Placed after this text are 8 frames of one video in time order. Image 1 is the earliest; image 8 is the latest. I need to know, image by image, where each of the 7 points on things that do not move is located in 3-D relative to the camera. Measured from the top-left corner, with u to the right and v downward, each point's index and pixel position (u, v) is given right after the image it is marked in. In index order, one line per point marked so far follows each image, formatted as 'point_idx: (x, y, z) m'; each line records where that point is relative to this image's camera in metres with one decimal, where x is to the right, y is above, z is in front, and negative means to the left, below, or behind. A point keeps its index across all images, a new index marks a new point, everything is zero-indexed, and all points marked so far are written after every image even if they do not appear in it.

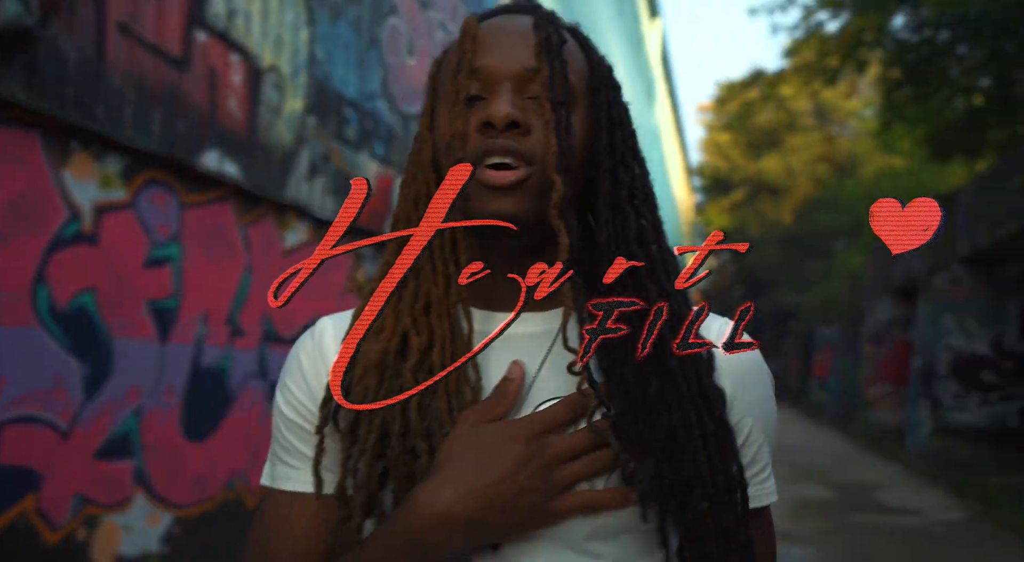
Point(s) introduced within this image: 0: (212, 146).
0: (-1.7, +0.7, +4.0) m
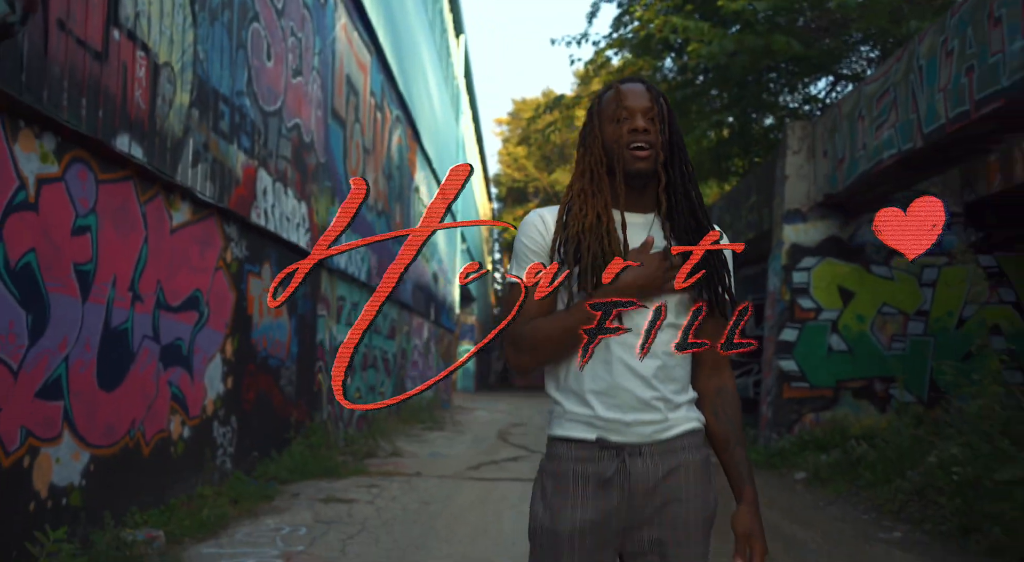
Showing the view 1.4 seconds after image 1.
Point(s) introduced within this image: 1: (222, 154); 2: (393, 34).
0: (-2.5, +0.9, +4.6) m
1: (-2.4, +1.1, +6.1) m
2: (-2.3, +4.8, +14.1) m
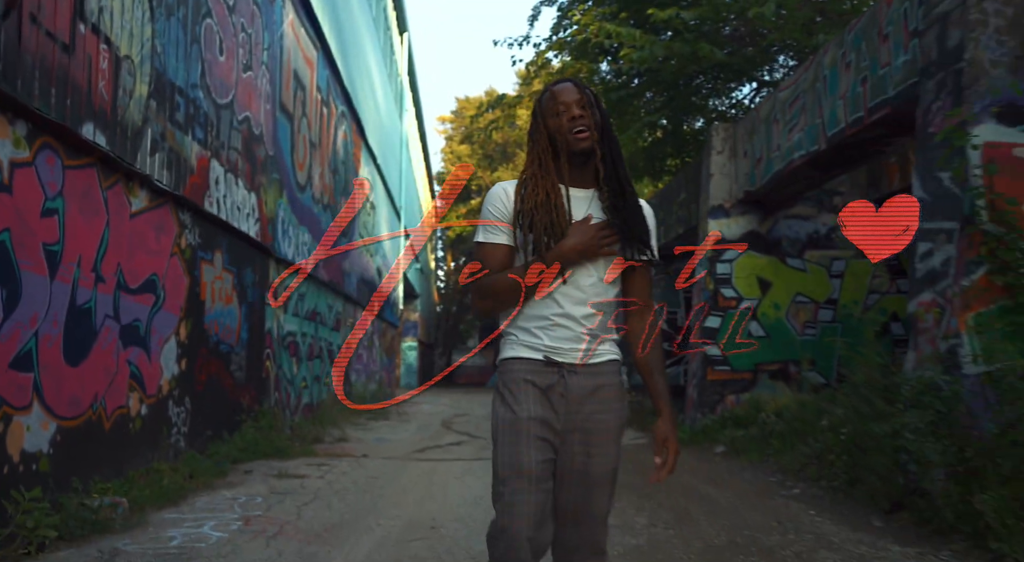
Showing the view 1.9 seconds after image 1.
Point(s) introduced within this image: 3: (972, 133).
0: (-2.8, +1.1, +4.8) m
1: (-2.9, +1.2, +6.3) m
2: (-3.4, +4.9, +14.3) m
3: (+3.0, +1.0, +4.7) m
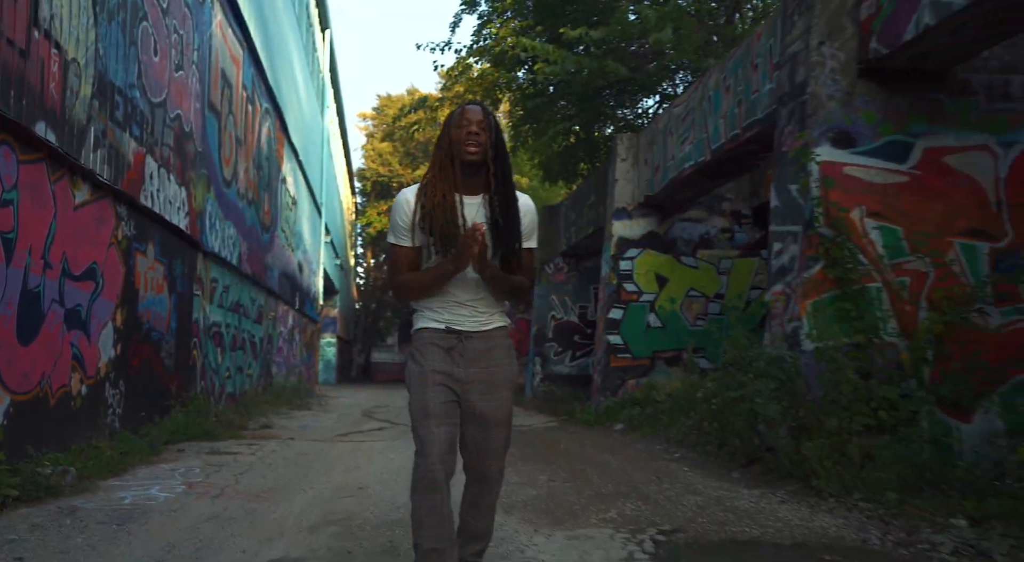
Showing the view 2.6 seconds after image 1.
0: (-3.4, +1.2, +5.2) m
1: (-3.7, +1.3, +6.7) m
2: (-5.0, +5.1, +14.6) m
3: (+2.4, +1.0, +5.7) m
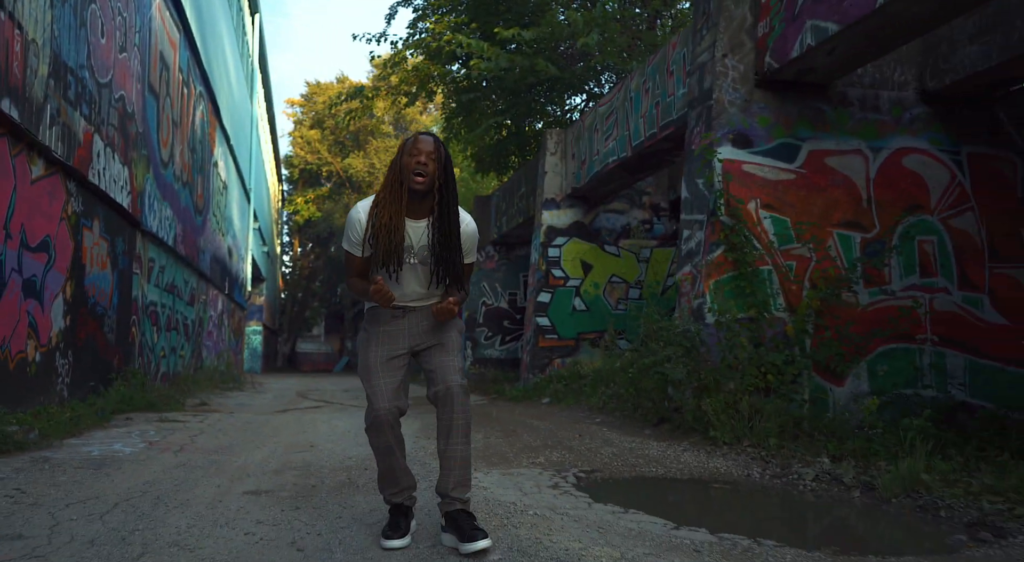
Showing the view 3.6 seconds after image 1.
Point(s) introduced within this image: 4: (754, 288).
0: (-3.8, +1.4, +5.5) m
1: (-4.3, +1.6, +6.9) m
2: (-6.3, +5.4, +14.6) m
3: (+1.9, +1.2, +6.5) m
4: (+2.1, -0.1, +6.3) m
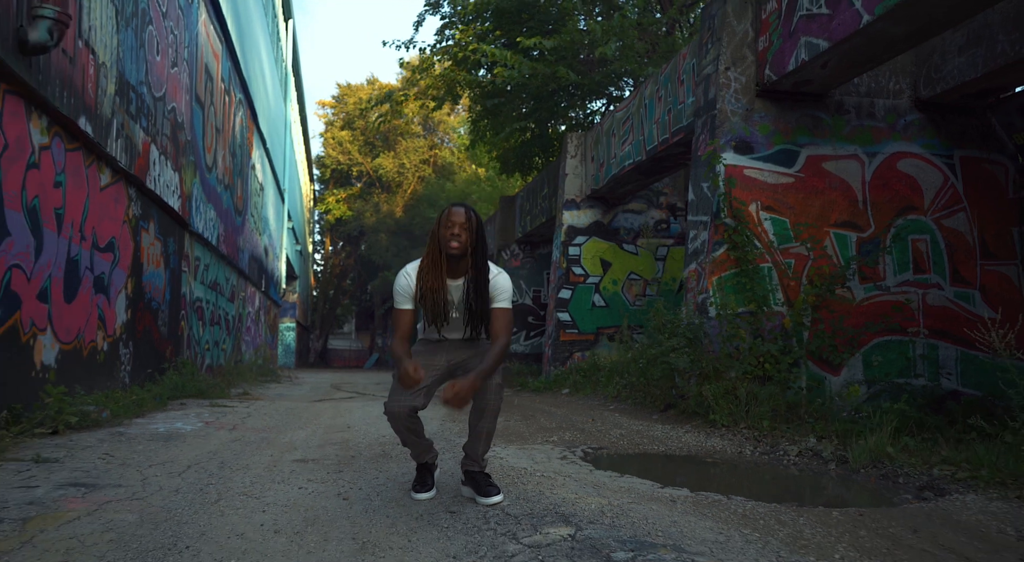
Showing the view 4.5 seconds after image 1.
0: (-3.7, +1.4, +6.2) m
1: (-4.1, +1.6, +7.7) m
2: (-5.8, +5.5, +15.4) m
3: (+2.0, +1.2, +7.0) m
4: (+2.3, 0.0, +6.8) m
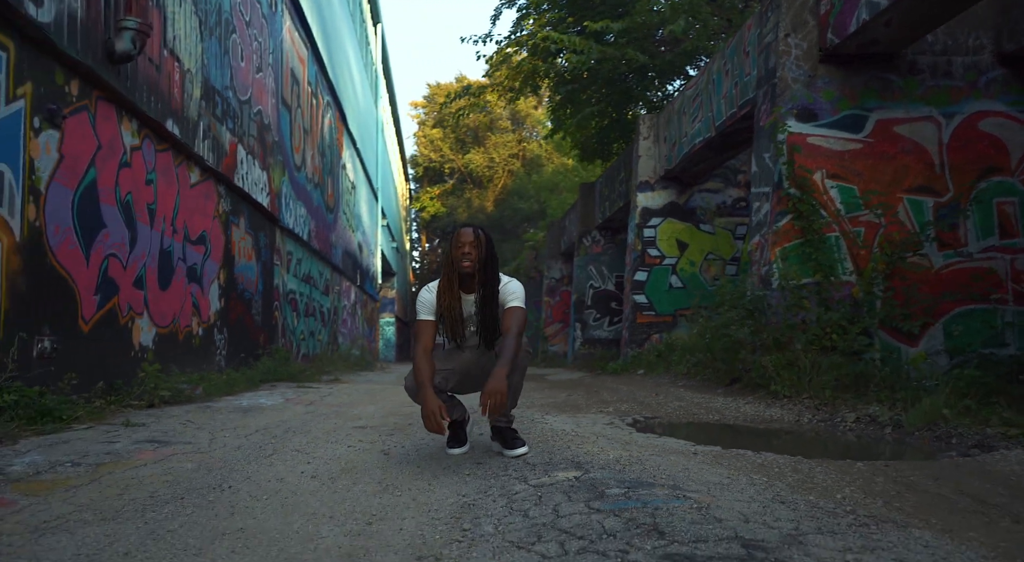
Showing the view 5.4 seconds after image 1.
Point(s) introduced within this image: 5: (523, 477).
0: (-3.2, +1.5, +6.8) m
1: (-3.4, +1.7, +8.3) m
2: (-4.2, +5.6, +16.2) m
3: (+2.6, +1.5, +6.9) m
4: (+2.8, +0.3, +6.6) m
5: (0.0, -0.8, +3.0) m
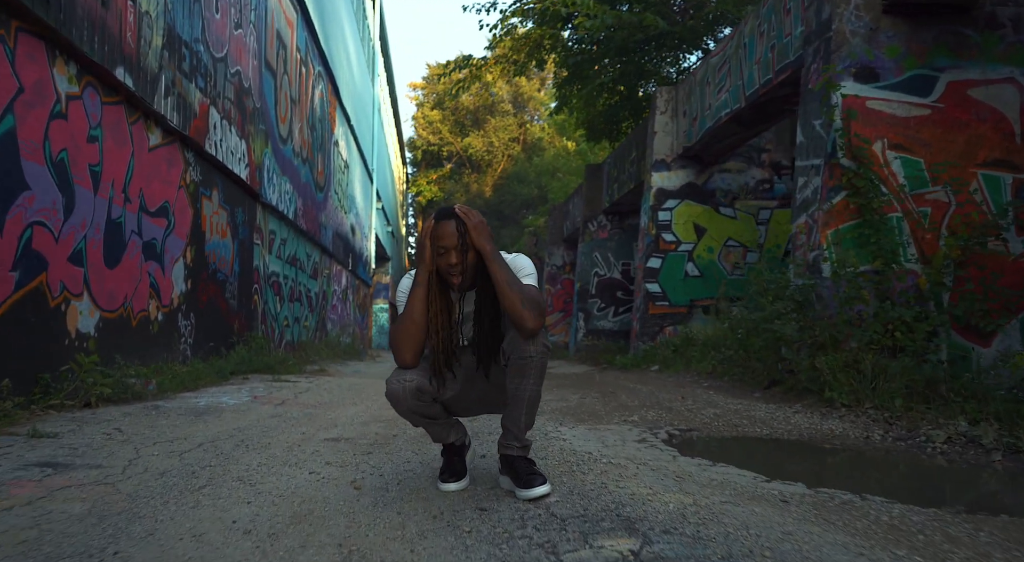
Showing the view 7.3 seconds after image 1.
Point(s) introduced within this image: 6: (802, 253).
0: (-3.1, +1.7, +5.8) m
1: (-3.3, +1.9, +7.3) m
2: (-4.1, +6.0, +15.1) m
3: (+2.6, +1.6, +5.9) m
4: (+2.9, +0.3, +5.6) m
5: (+0.1, -0.7, +2.0) m
6: (+2.5, +0.2, +6.2) m
